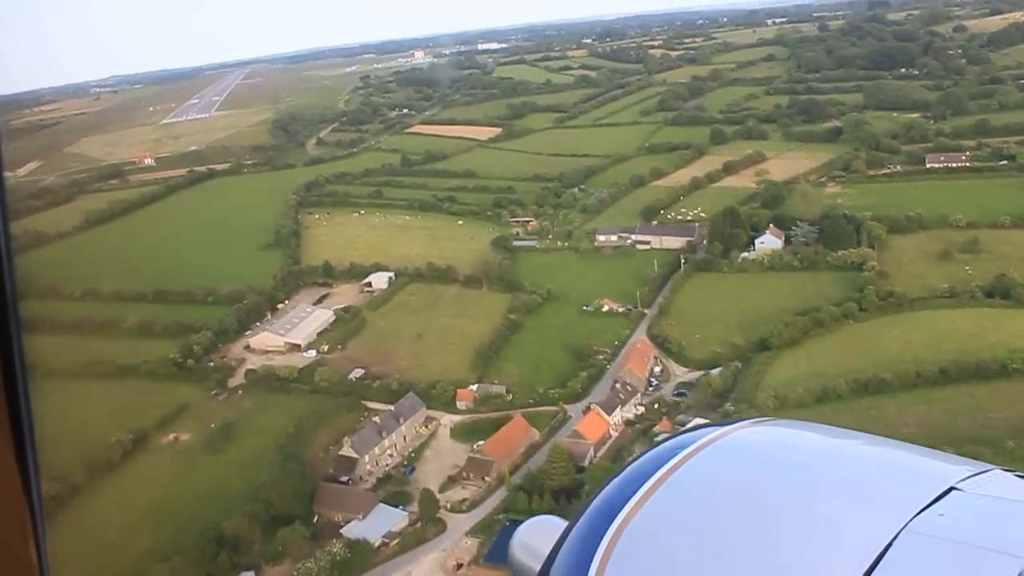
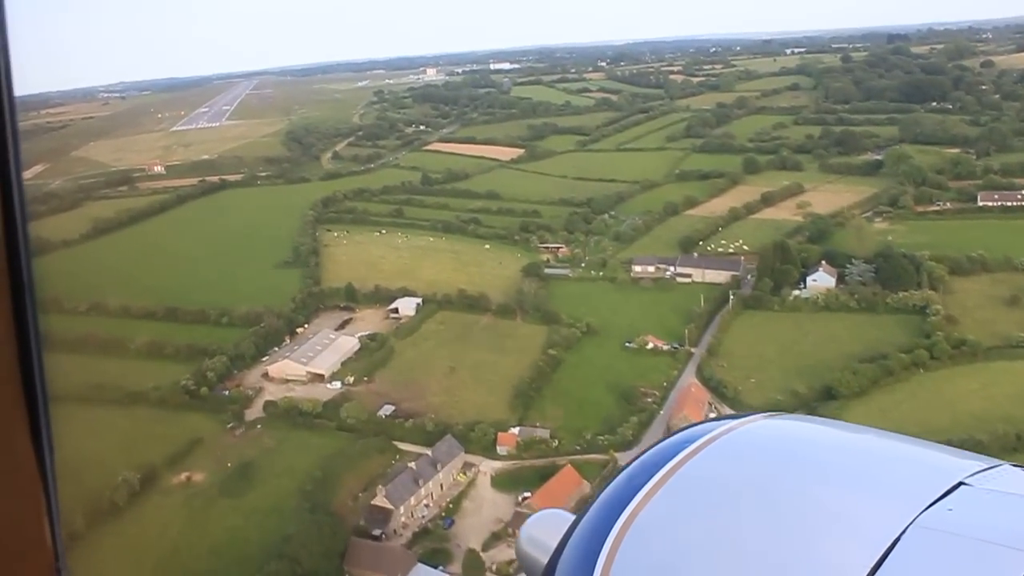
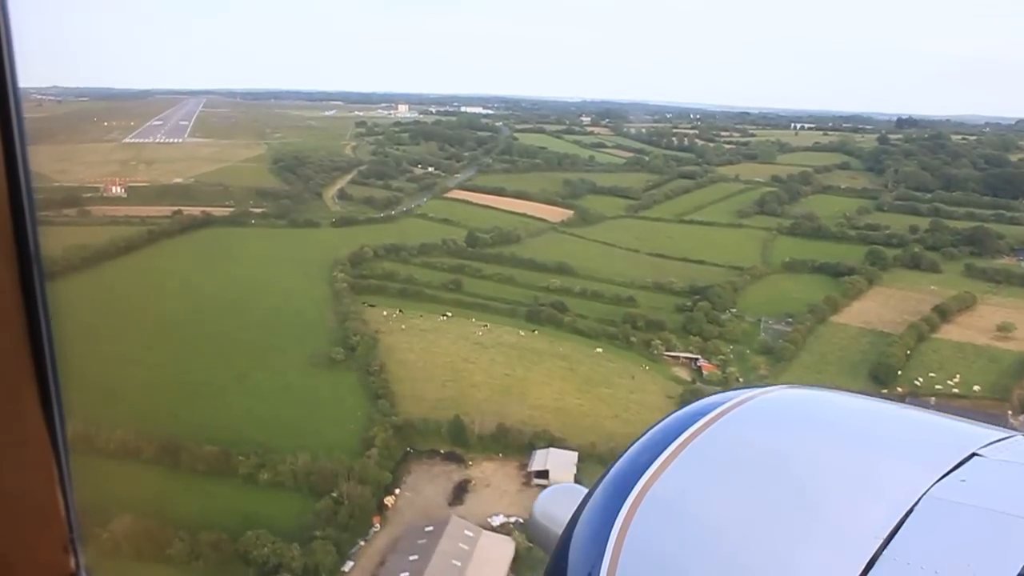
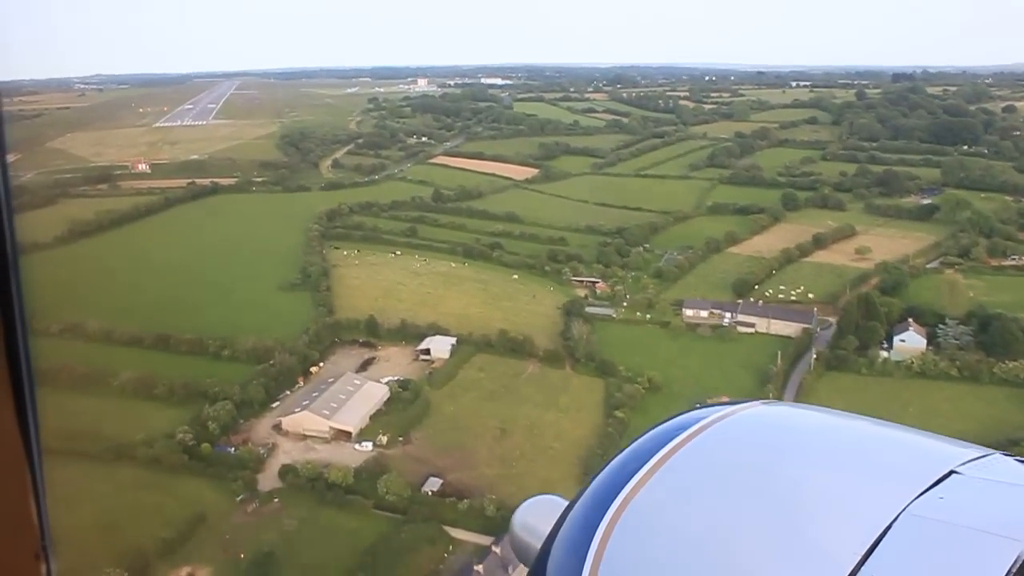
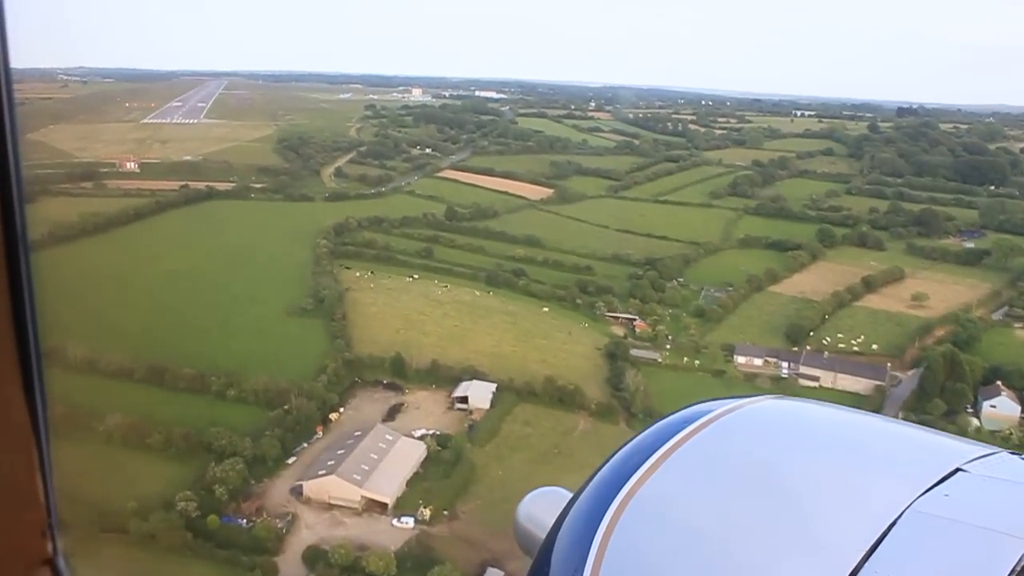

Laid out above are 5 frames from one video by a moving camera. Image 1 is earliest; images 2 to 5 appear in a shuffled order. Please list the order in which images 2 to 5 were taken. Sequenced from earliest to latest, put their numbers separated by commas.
2, 4, 5, 3
